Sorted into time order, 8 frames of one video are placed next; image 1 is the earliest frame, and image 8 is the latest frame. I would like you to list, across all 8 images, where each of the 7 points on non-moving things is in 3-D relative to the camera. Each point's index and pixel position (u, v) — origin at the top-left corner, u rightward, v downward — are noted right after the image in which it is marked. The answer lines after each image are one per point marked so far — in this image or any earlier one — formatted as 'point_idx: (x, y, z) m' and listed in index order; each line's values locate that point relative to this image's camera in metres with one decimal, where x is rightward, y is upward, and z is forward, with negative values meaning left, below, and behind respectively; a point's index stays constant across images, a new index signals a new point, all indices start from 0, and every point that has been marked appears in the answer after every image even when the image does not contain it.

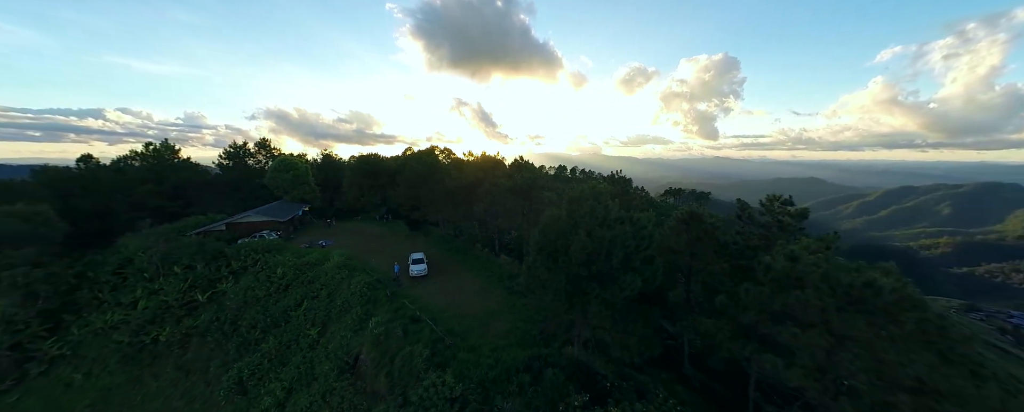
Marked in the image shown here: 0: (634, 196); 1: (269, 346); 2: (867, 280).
0: (+7.7, +0.6, +18.3) m
1: (-15.8, -9.1, +18.3) m
2: (+8.4, -1.7, +6.6) m
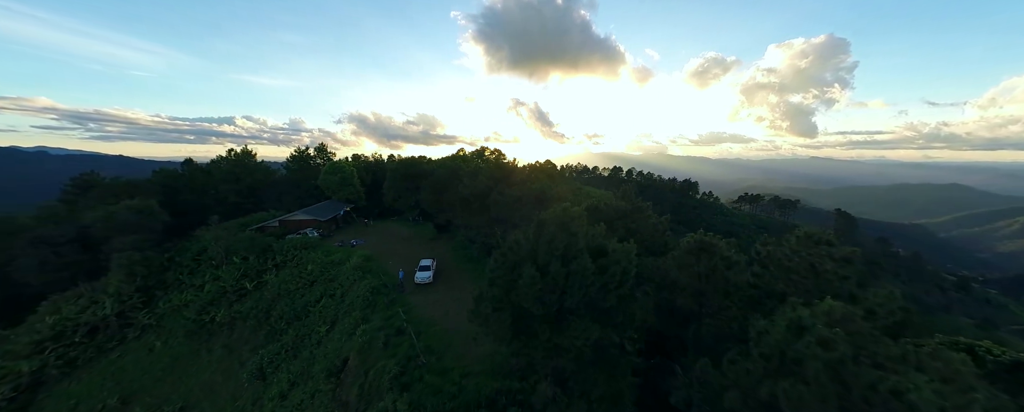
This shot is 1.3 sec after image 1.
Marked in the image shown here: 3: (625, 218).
0: (+7.5, -0.5, +16.0) m
1: (-16.0, -9.3, +20.1) m
2: (+6.0, -2.8, +4.4) m
3: (+6.3, -0.7, +16.0) m
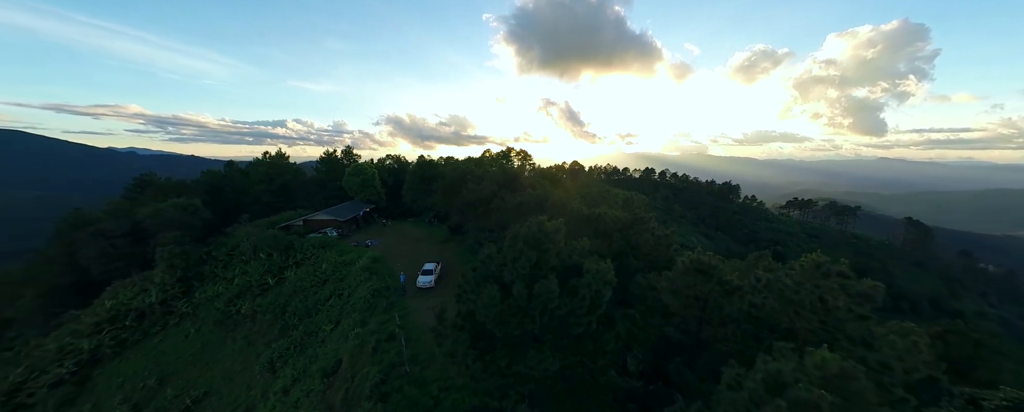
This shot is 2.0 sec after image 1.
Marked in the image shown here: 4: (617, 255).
0: (+7.1, -1.1, +14.8) m
1: (-16.1, -9.5, +21.1) m
2: (+4.5, -3.4, +3.4) m
3: (+5.9, -1.2, +14.9) m
4: (+5.2, -2.7, +14.6) m
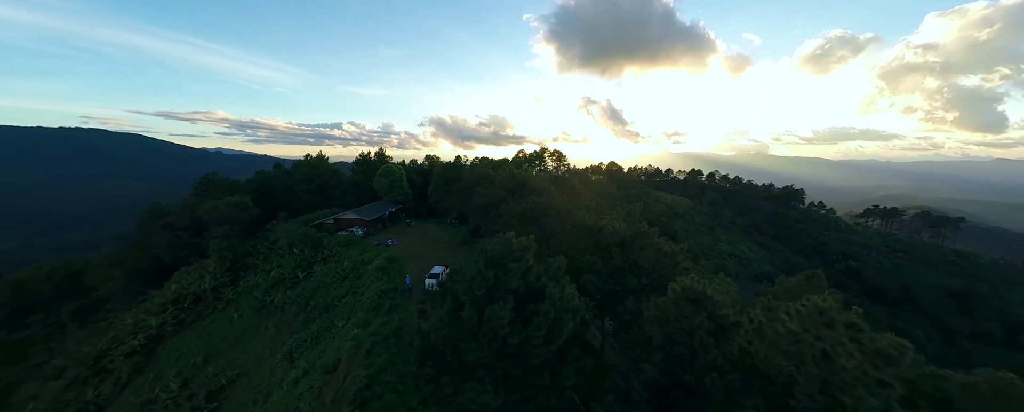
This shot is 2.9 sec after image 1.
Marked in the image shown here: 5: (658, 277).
0: (+6.6, -1.8, +13.5) m
1: (-15.8, -9.6, +22.5) m
2: (+2.6, -3.9, +2.4) m
3: (+5.5, -1.9, +13.7) m
4: (+4.7, -3.3, +13.5) m
5: (+6.8, -3.6, +13.6) m
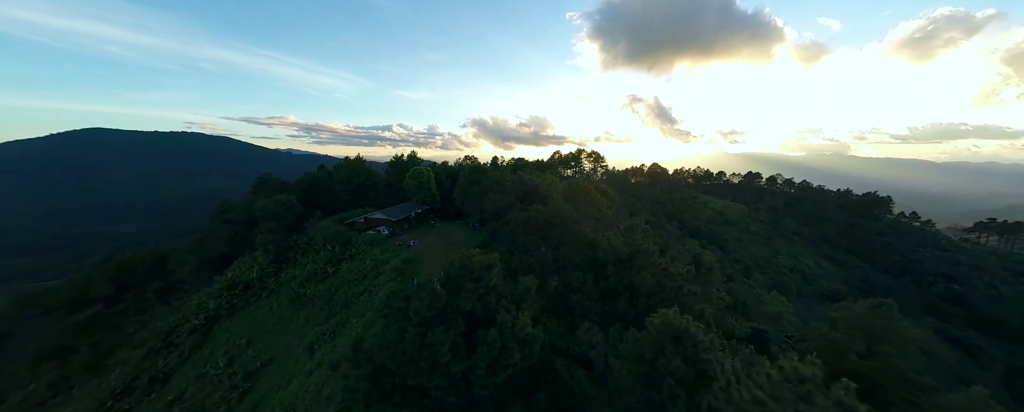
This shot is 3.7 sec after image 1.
0: (+6.1, -2.5, +12.2) m
1: (-15.2, -9.8, +24.0) m
2: (+0.6, -4.5, +1.8) m
3: (+5.0, -2.5, +12.5) m
4: (+4.1, -3.9, +12.5) m
5: (+6.2, -4.3, +12.3) m
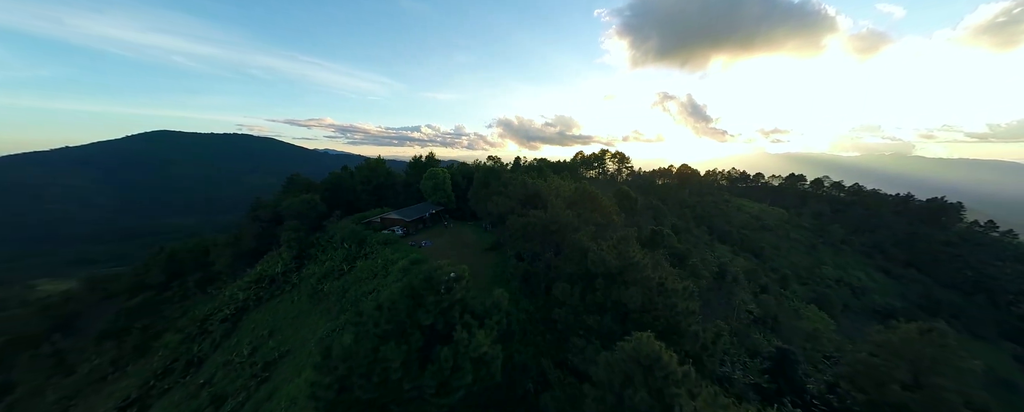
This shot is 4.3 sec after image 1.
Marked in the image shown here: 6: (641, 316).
0: (+5.4, -2.9, +11.4) m
1: (-15.0, -9.9, +24.9) m
2: (-0.9, -4.8, +1.5) m
3: (+4.3, -3.0, +11.9) m
4: (+3.4, -4.4, +11.9) m
5: (+5.5, -4.7, +11.5) m
6: (+5.3, -4.4, +11.3) m
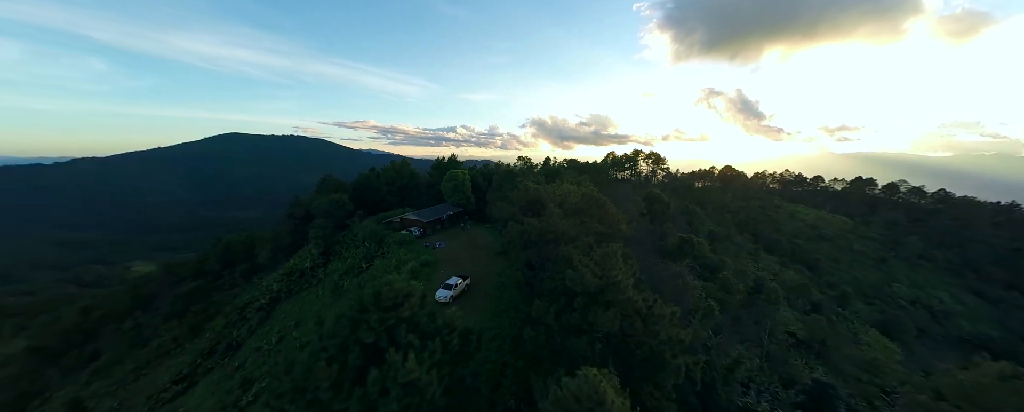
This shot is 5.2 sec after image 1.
0: (+4.4, -3.5, +10.5) m
1: (-14.6, -10.1, +26.1) m
2: (-3.0, -5.3, +1.2) m
3: (+3.4, -3.5, +11.0) m
4: (+2.4, -4.9, +11.1) m
5: (+4.4, -5.3, +10.6) m
6: (+4.2, -5.0, +10.4) m
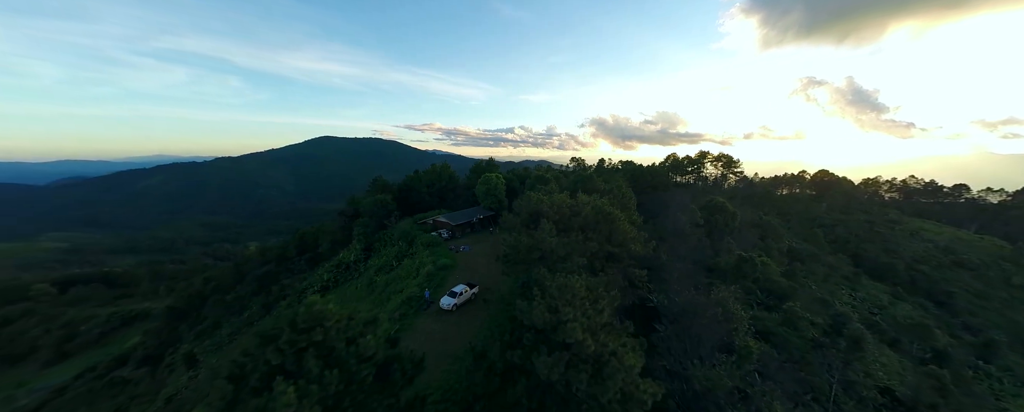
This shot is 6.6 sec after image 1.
0: (+2.4, -4.5, +9.0) m
1: (-13.6, -10.4, +27.9) m
2: (-6.6, -5.9, +1.3) m
3: (+1.5, -4.5, +9.8) m
4: (+0.6, -5.8, +10.0) m
5: (+2.5, -6.3, +9.1) m
6: (+2.2, -5.9, +9.0) m
